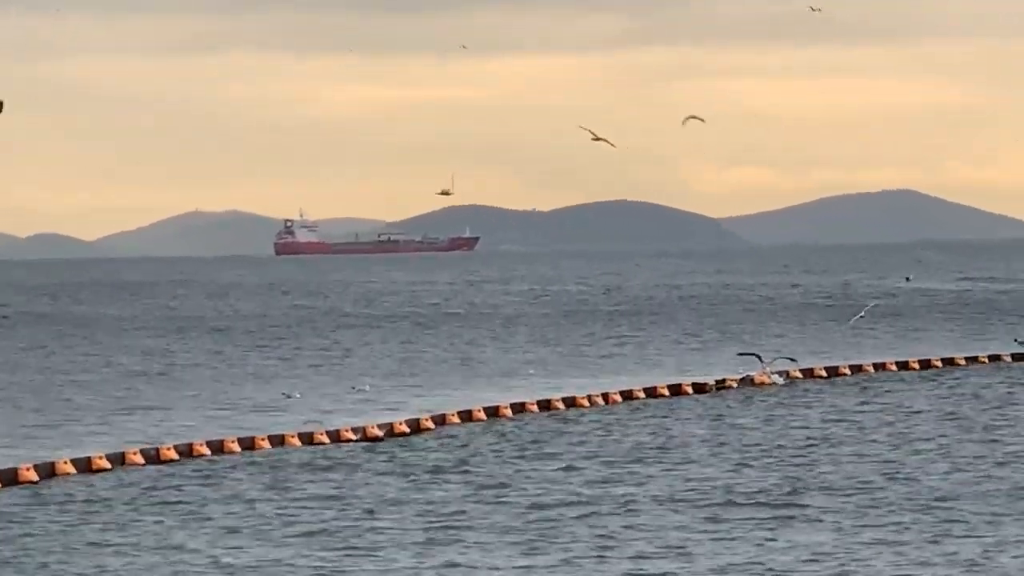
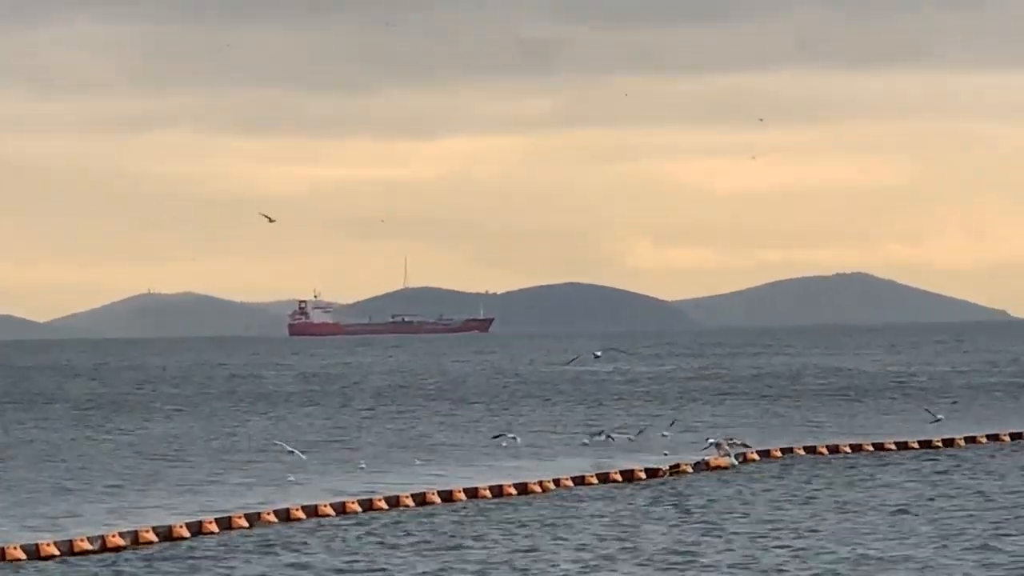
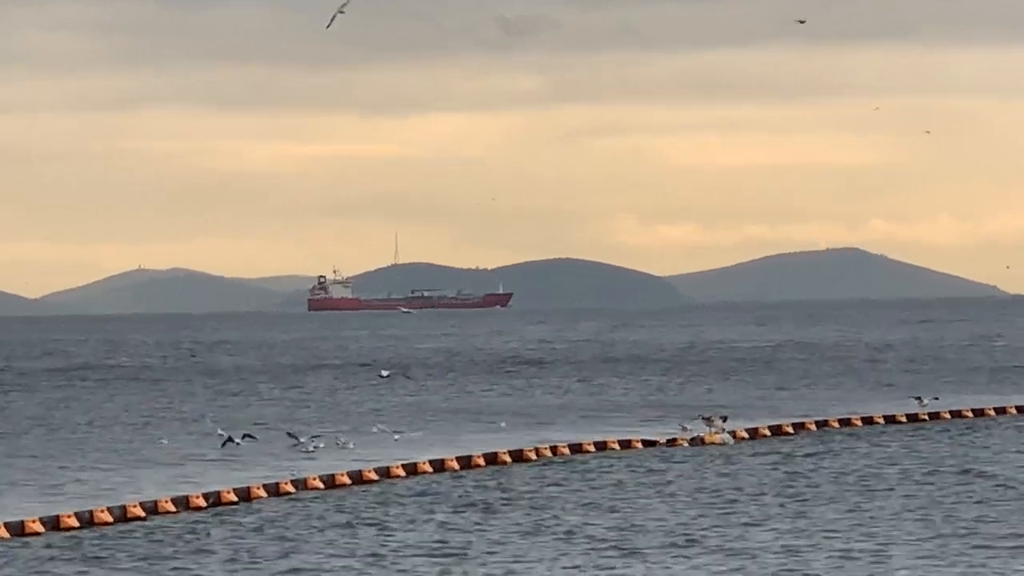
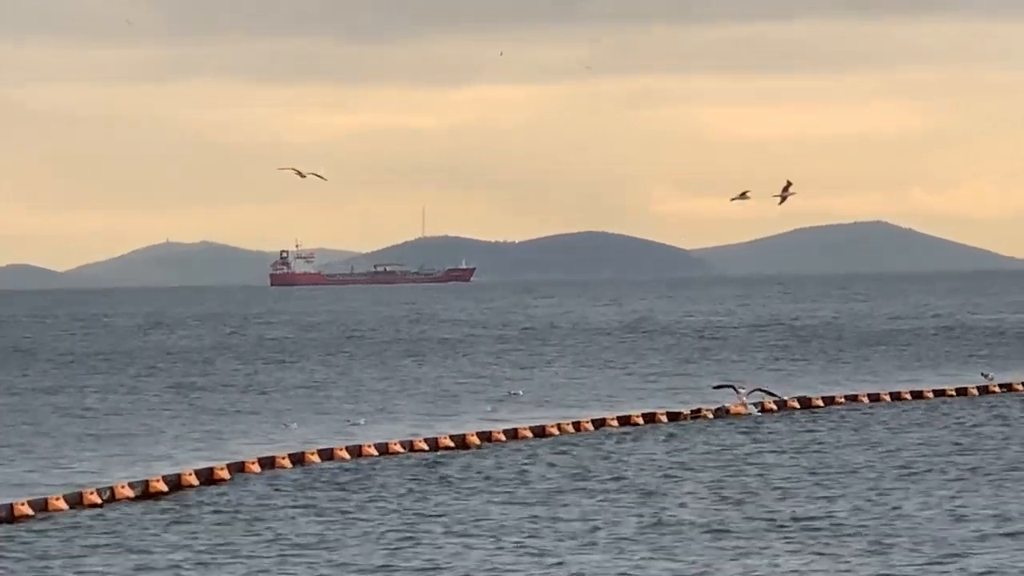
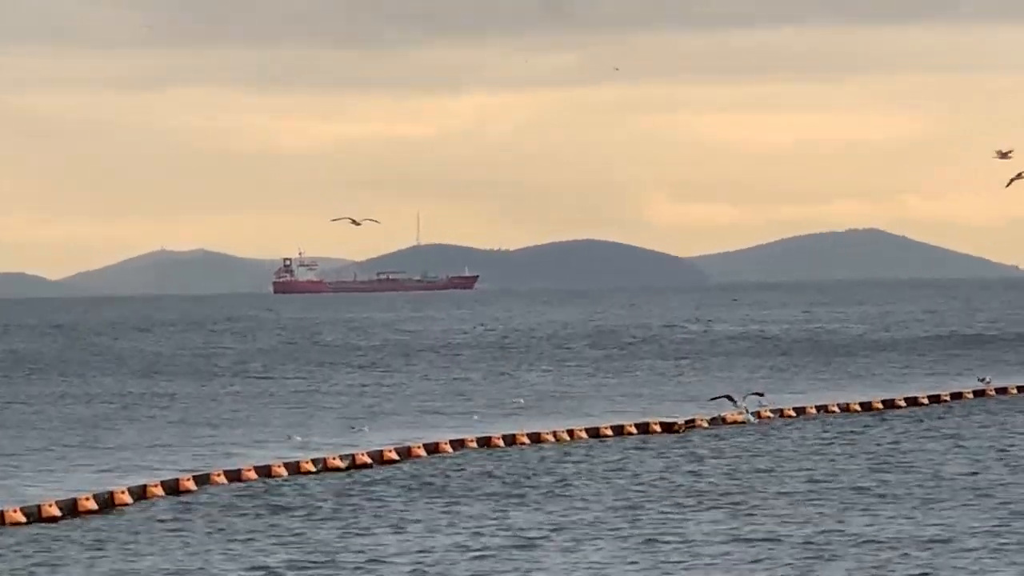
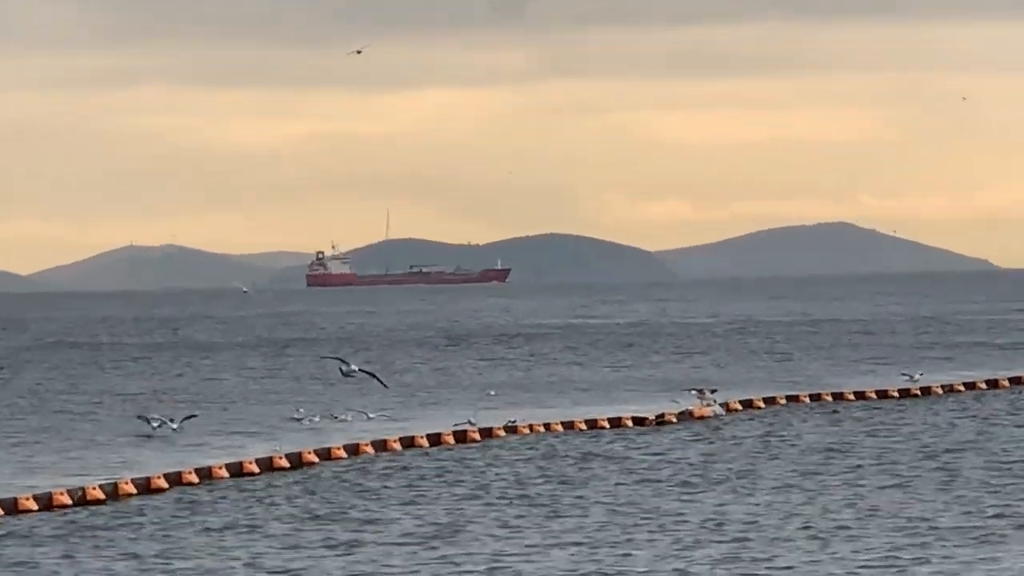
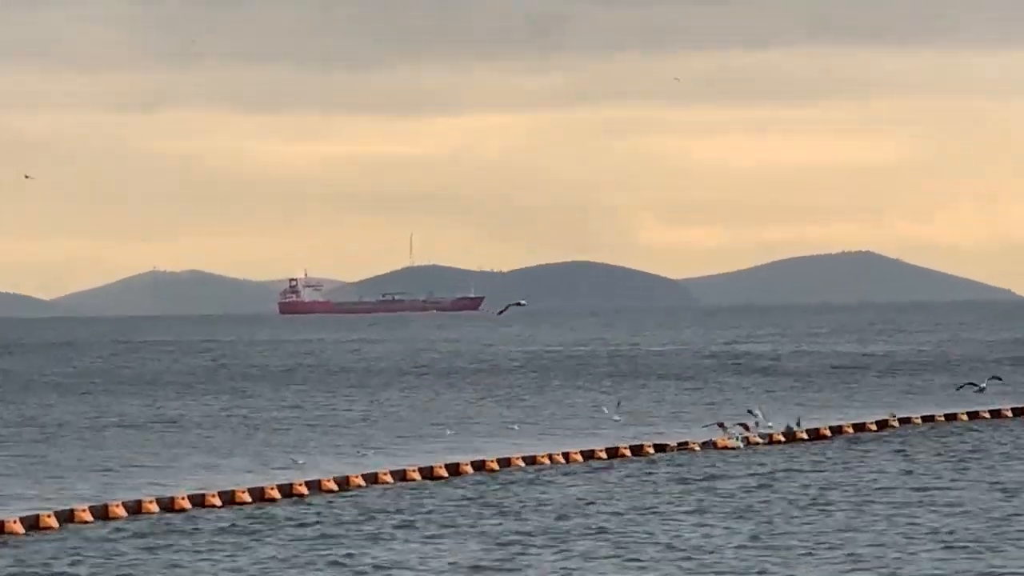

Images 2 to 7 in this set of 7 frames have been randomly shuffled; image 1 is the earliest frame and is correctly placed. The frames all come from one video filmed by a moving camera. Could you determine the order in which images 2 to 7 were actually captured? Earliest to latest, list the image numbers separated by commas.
4, 5, 7, 2, 3, 6
